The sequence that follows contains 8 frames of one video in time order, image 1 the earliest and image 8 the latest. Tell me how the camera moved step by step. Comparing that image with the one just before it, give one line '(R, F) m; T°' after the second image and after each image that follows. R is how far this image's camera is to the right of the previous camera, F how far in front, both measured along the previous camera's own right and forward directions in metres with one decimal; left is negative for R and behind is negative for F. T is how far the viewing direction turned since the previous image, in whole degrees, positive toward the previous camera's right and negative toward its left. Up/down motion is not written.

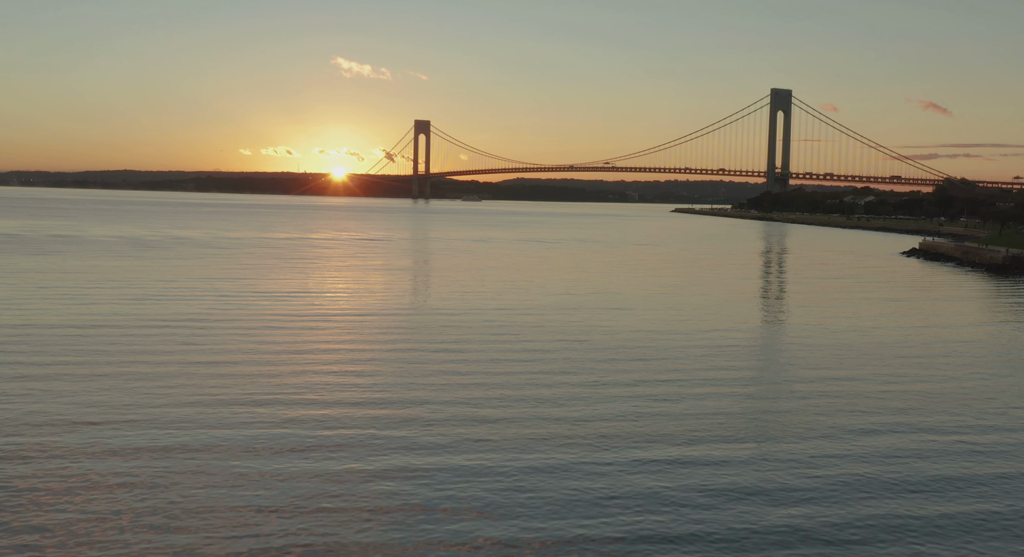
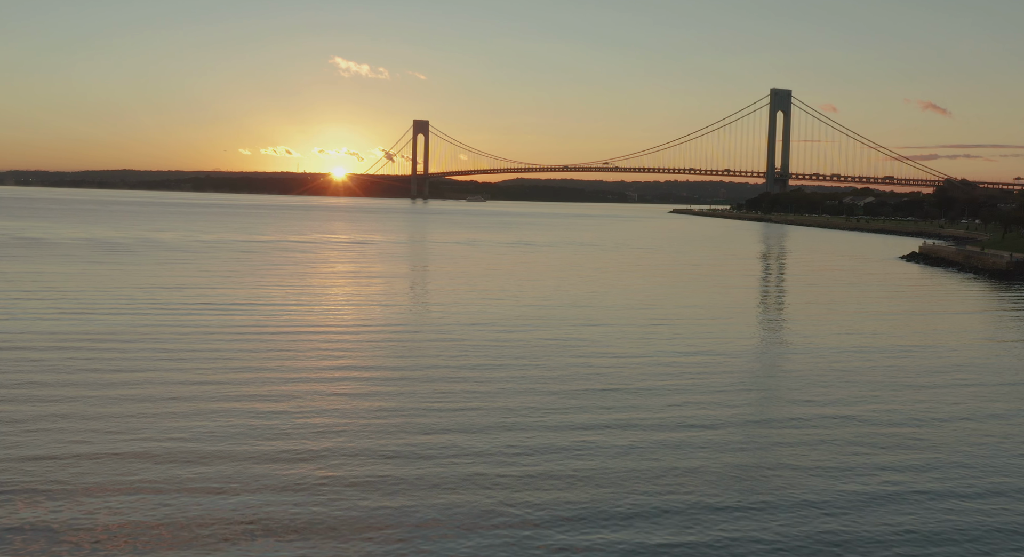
(+0.5, +1.1) m; 0°
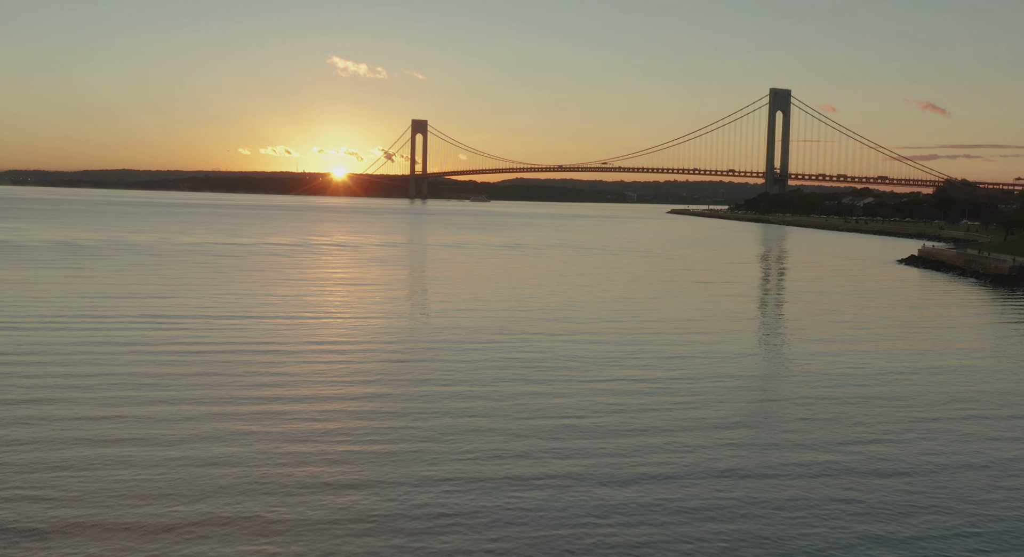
(+0.4, +1.0) m; 0°
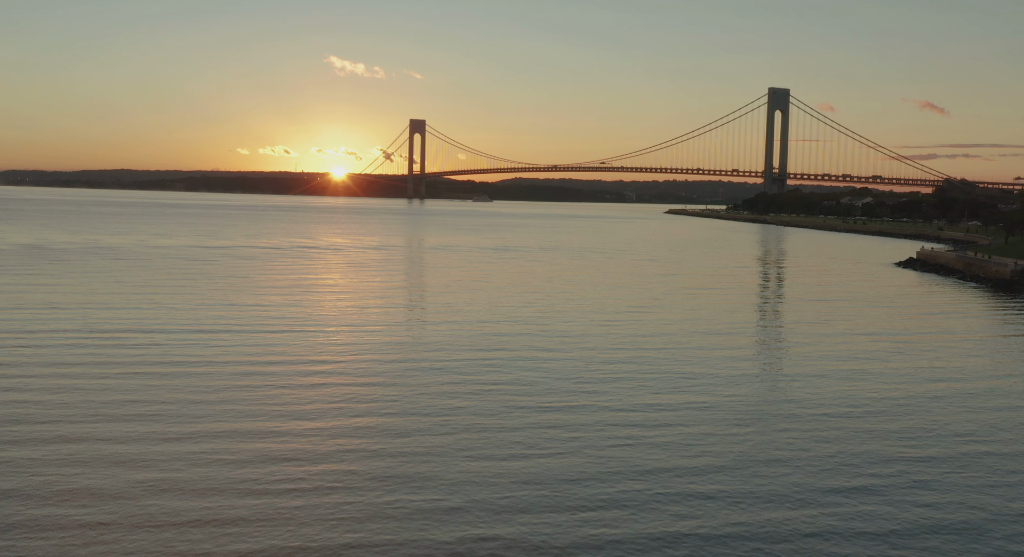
(+0.4, +0.9) m; 0°
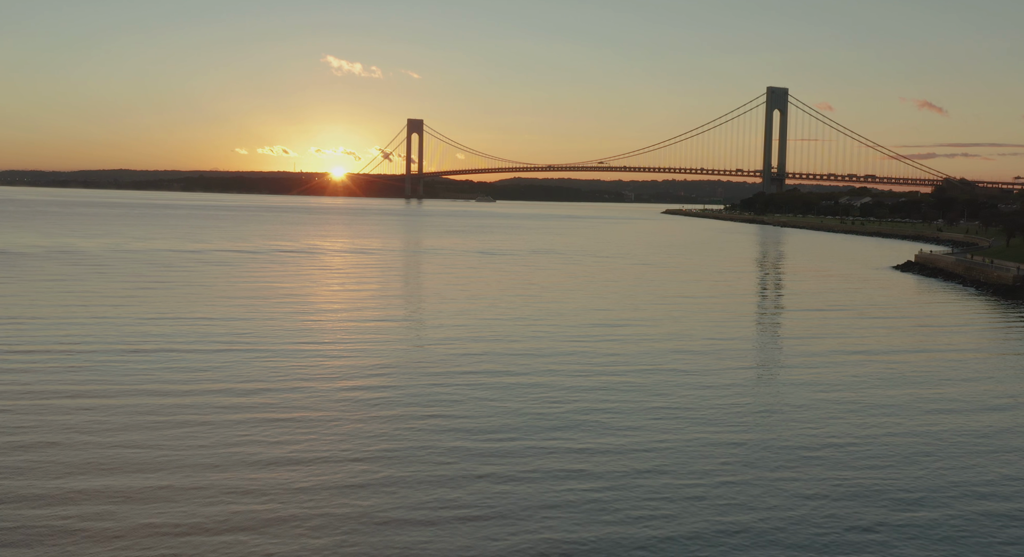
(+0.4, +1.0) m; 0°
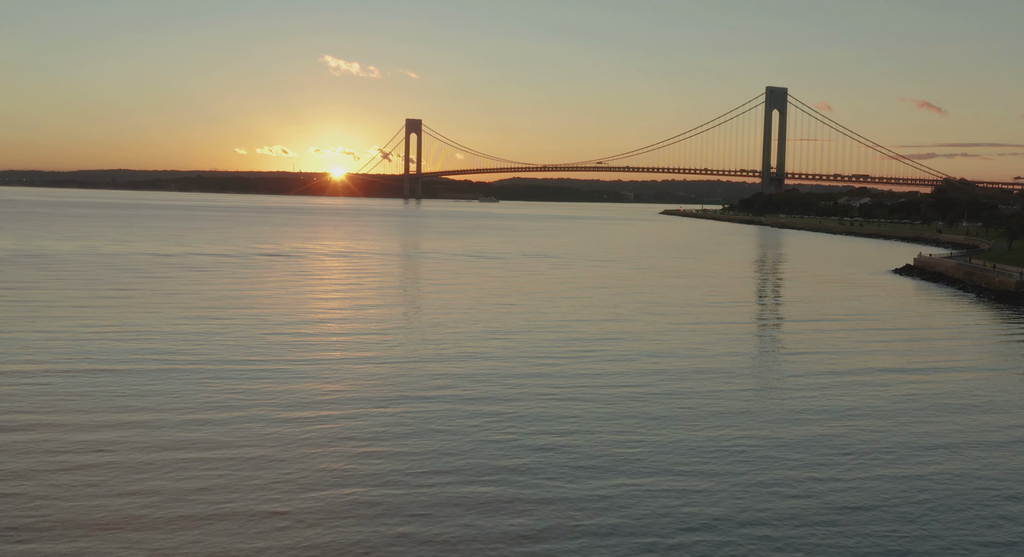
(+0.4, +0.8) m; 0°
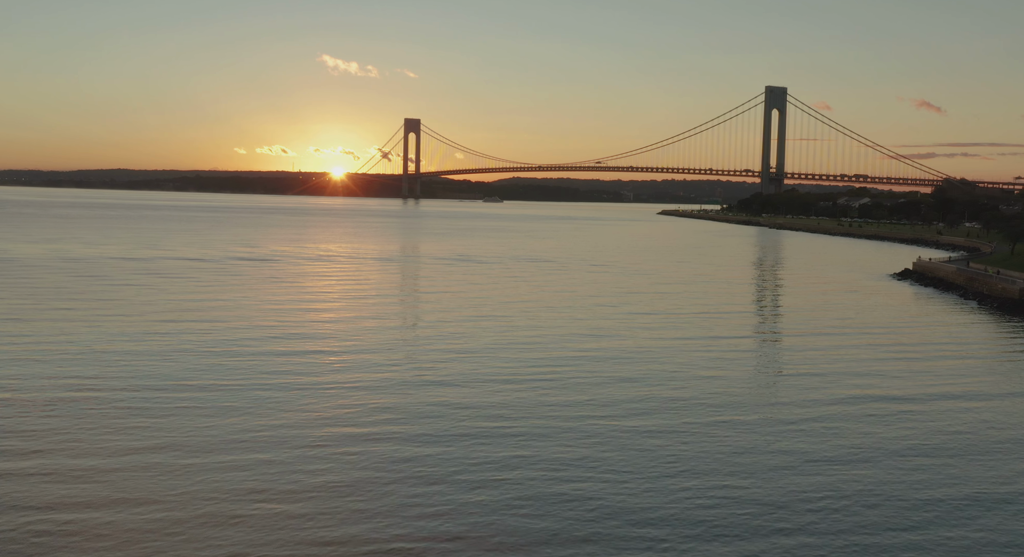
(+0.4, +1.0) m; 0°
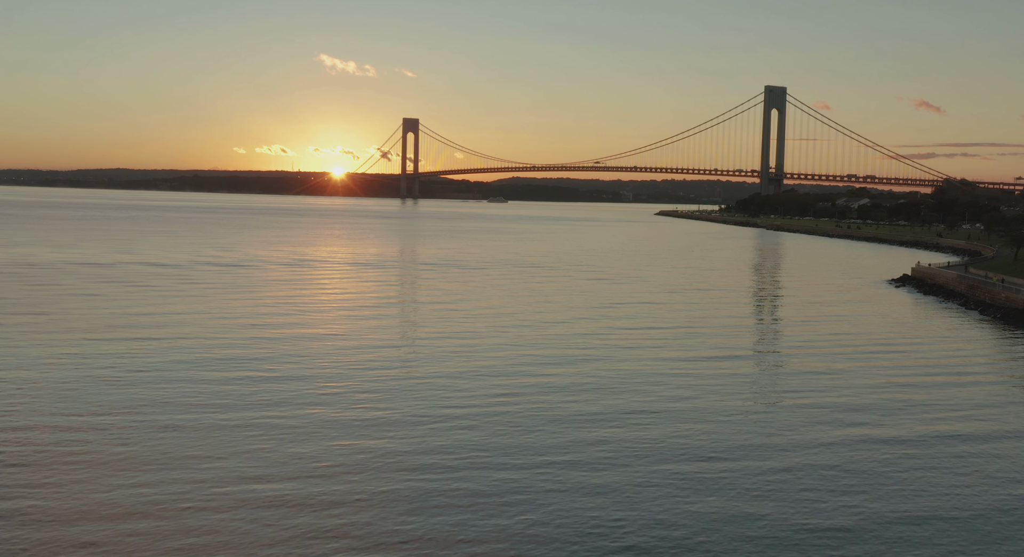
(+0.5, +1.2) m; 0°
